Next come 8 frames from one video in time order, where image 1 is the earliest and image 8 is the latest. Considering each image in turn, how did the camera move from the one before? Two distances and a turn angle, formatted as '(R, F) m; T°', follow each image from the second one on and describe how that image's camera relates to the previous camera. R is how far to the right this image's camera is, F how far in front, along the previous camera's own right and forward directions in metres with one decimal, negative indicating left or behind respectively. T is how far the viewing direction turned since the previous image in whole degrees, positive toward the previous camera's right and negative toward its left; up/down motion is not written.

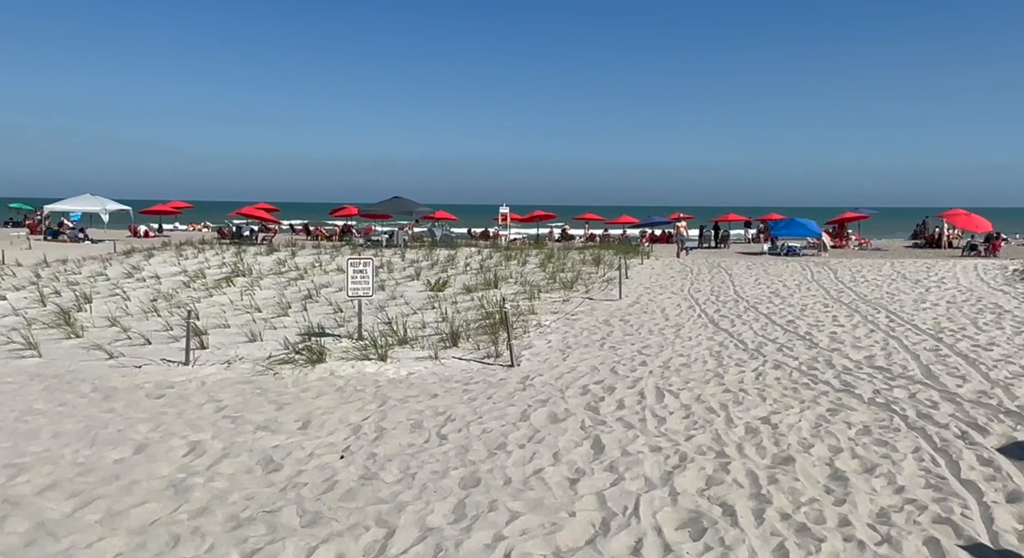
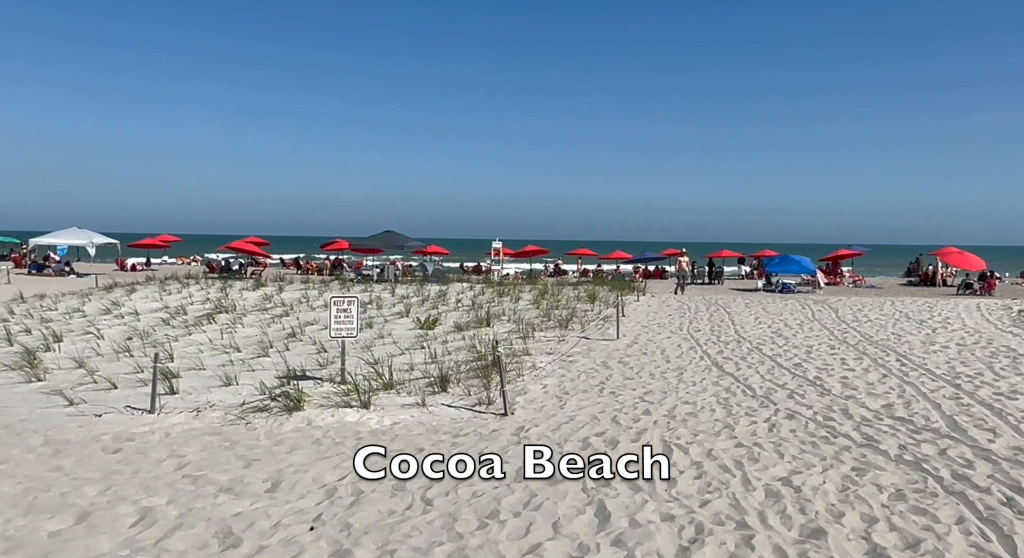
(0.0, +0.5) m; +1°
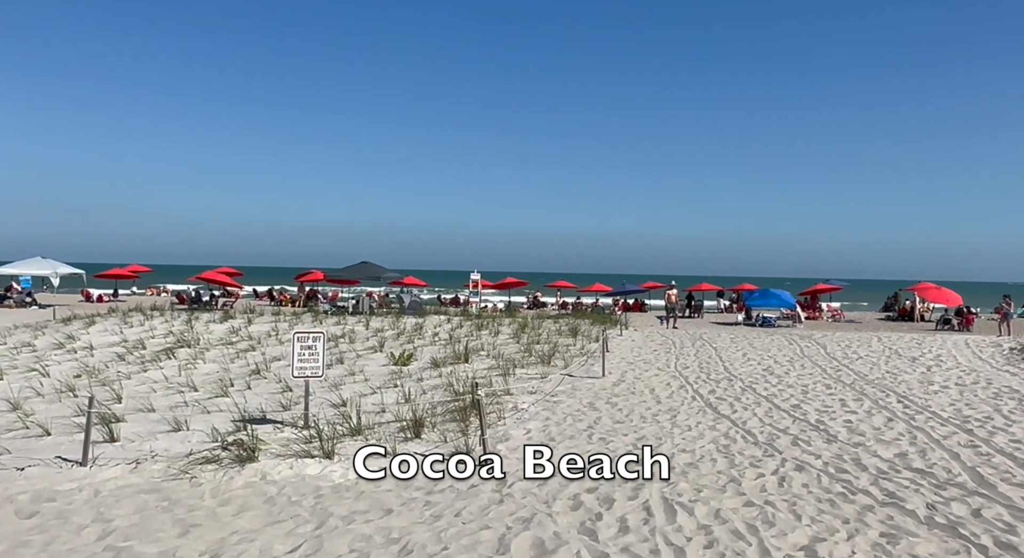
(0.0, +0.6) m; +2°
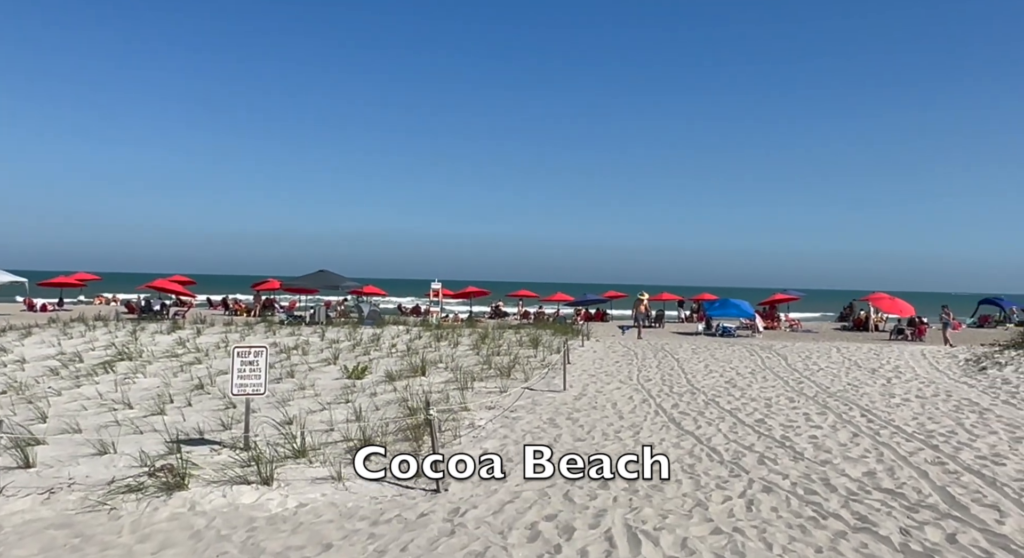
(+0.1, +0.4) m; +3°
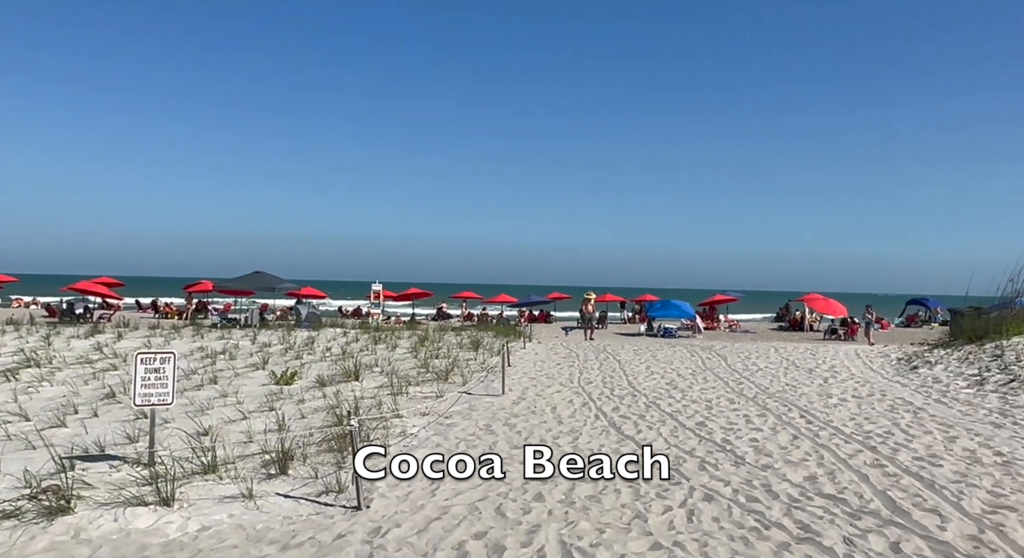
(+0.1, +0.4) m; +4°
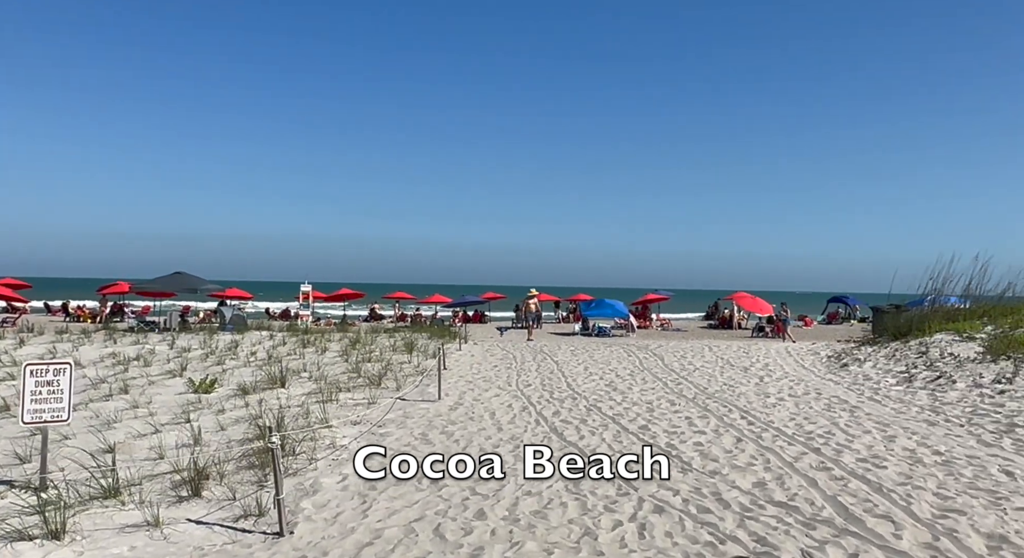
(0.0, +0.4) m; +5°
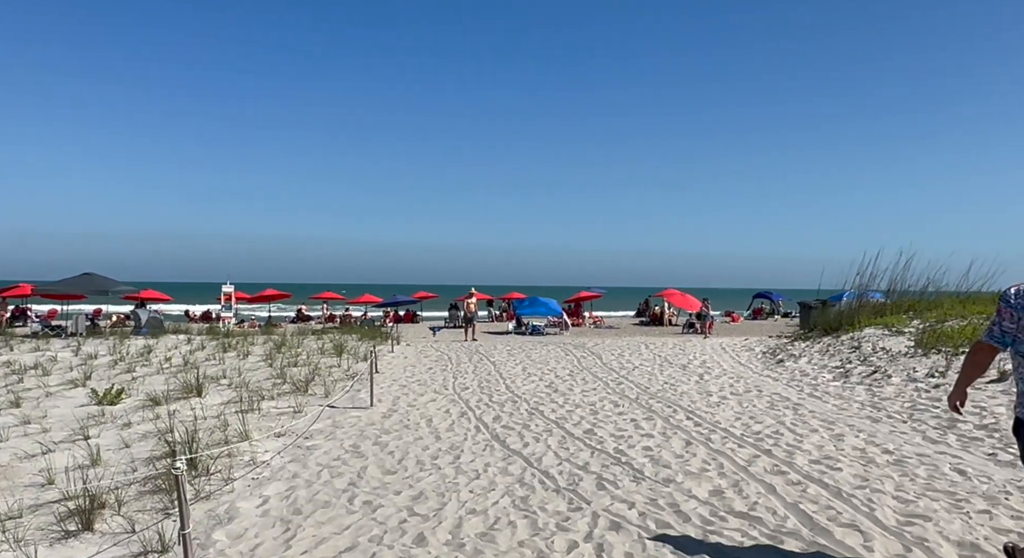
(-0.1, +0.5) m; +5°
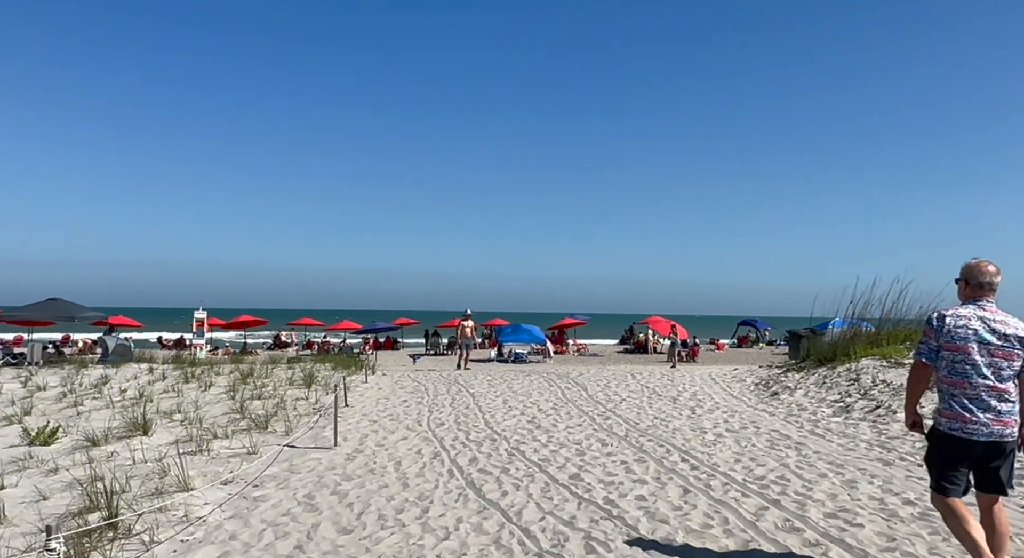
(+0.1, +0.8) m; +1°
